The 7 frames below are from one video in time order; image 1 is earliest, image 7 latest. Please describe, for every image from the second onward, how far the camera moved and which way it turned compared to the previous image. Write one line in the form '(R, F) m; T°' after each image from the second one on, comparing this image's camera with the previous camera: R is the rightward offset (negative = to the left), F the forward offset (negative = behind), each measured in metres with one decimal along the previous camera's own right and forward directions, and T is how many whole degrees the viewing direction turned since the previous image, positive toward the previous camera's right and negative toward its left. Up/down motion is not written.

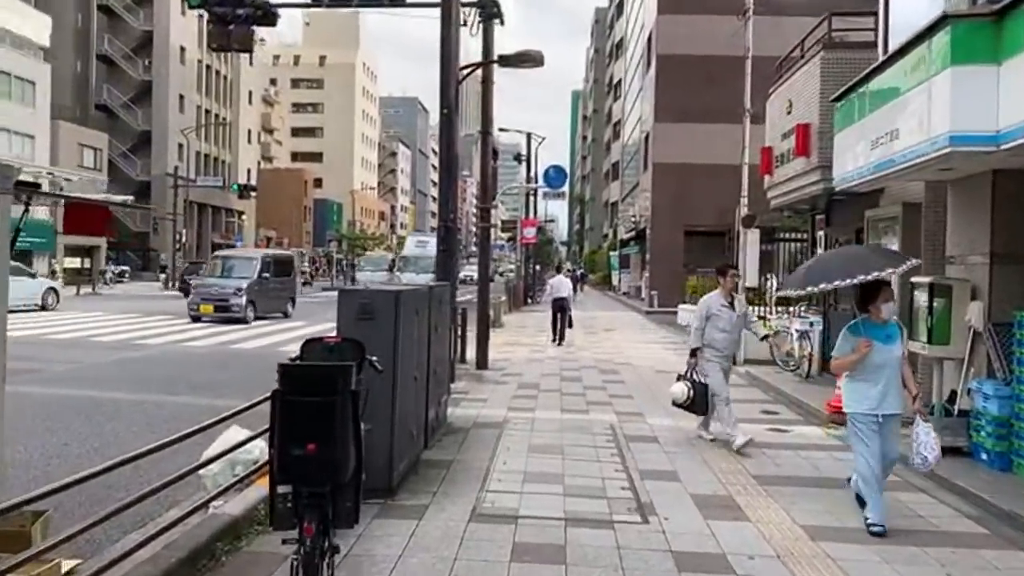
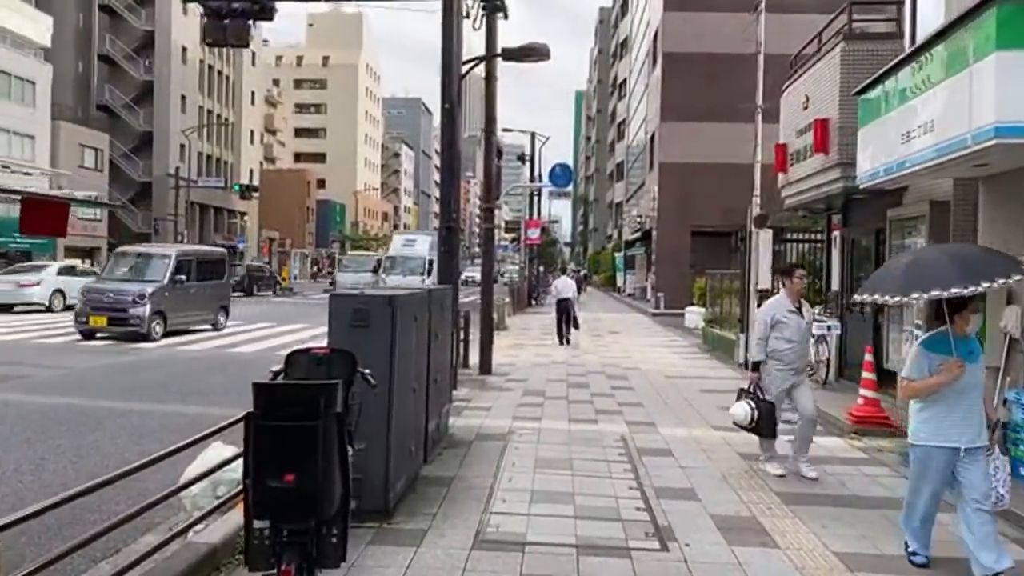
(0.0, +0.6) m; 0°
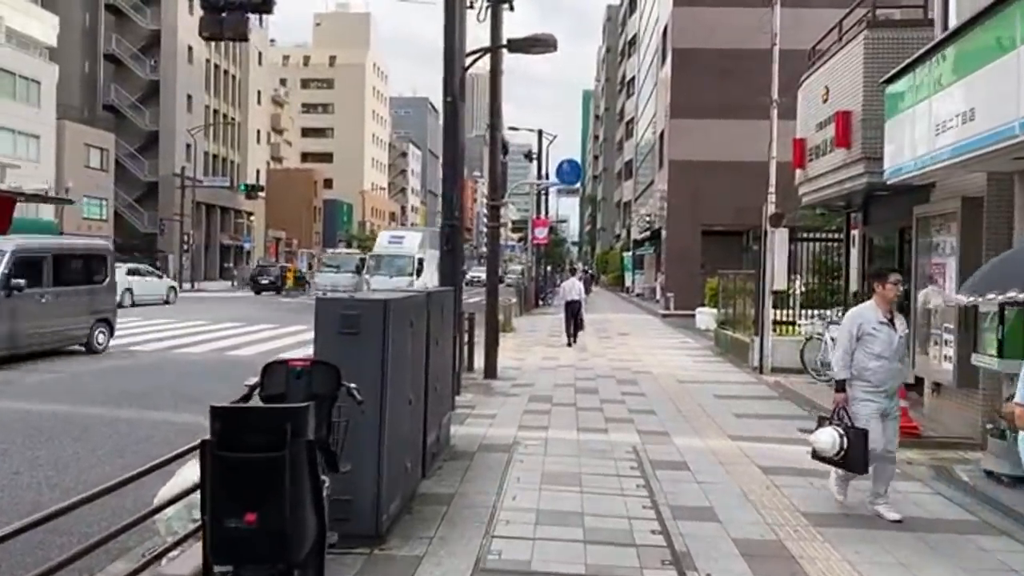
(0.0, +0.6) m; -1°
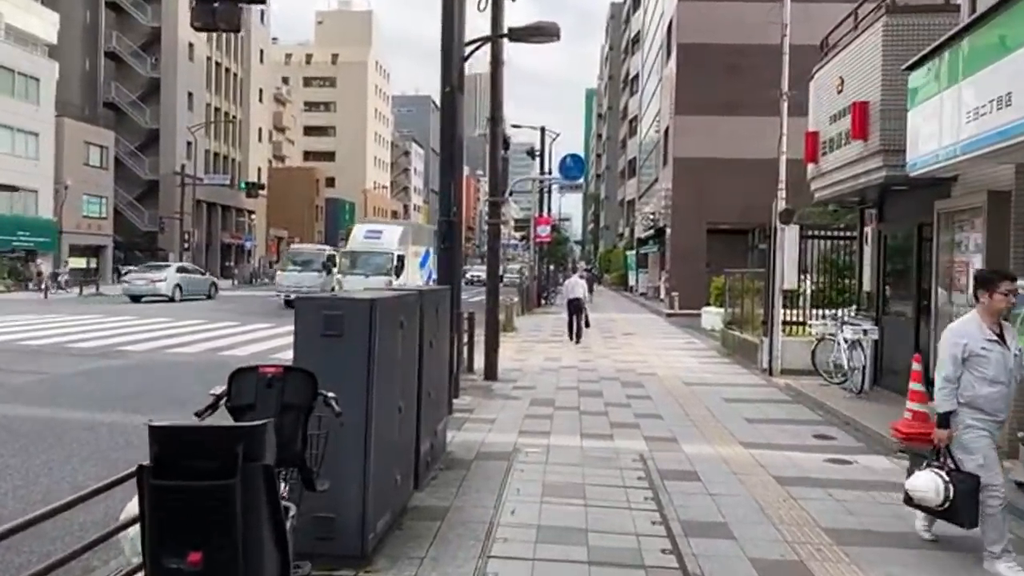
(0.0, +0.5) m; 0°
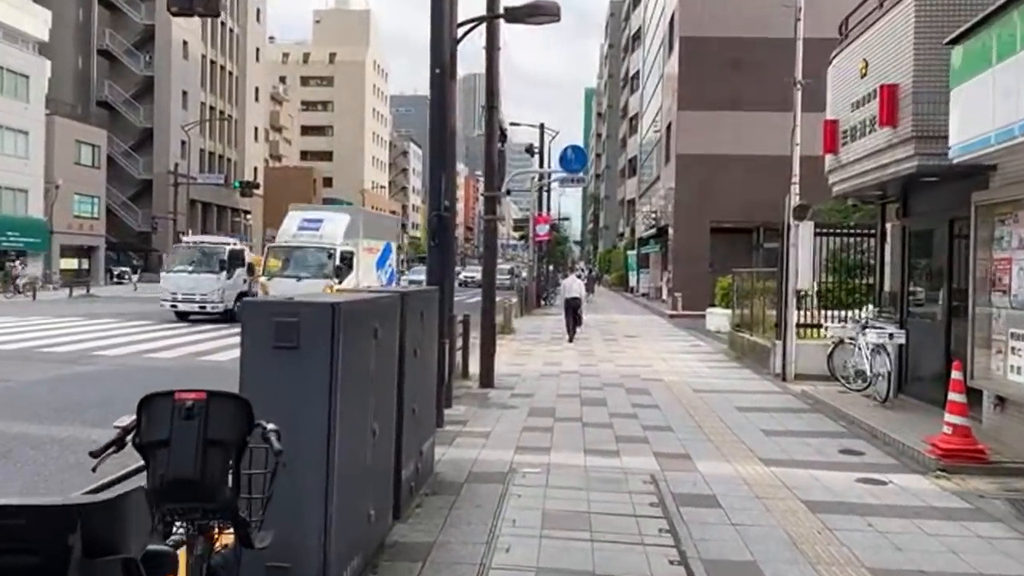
(0.0, +1.0) m; 0°
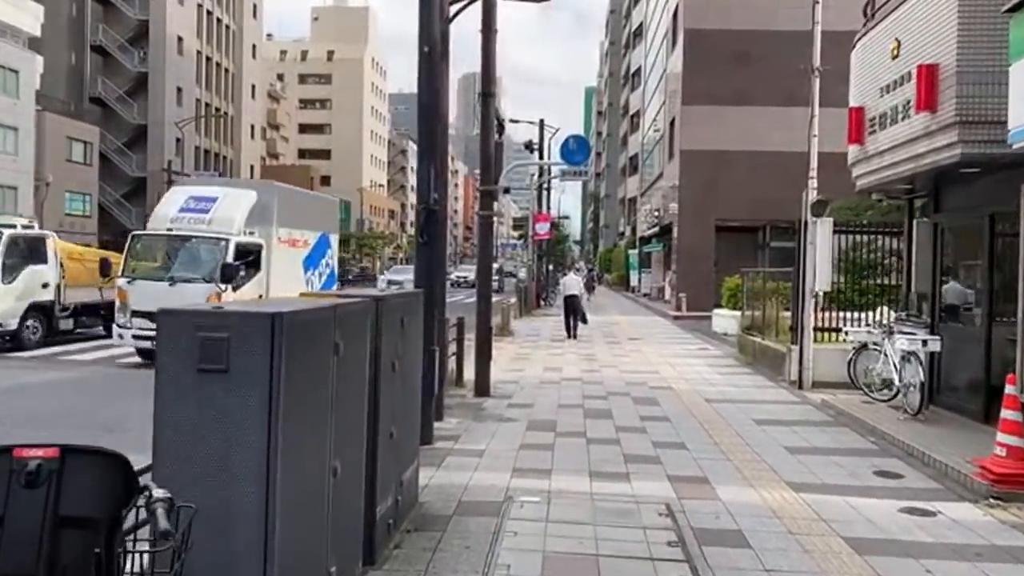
(0.0, +1.0) m; 0°
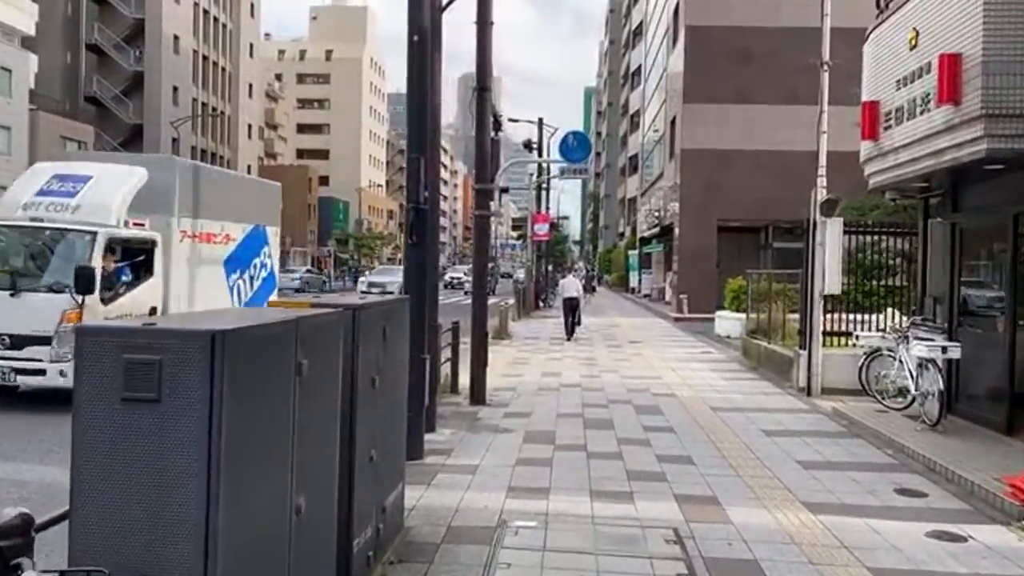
(0.0, +0.6) m; 0°
